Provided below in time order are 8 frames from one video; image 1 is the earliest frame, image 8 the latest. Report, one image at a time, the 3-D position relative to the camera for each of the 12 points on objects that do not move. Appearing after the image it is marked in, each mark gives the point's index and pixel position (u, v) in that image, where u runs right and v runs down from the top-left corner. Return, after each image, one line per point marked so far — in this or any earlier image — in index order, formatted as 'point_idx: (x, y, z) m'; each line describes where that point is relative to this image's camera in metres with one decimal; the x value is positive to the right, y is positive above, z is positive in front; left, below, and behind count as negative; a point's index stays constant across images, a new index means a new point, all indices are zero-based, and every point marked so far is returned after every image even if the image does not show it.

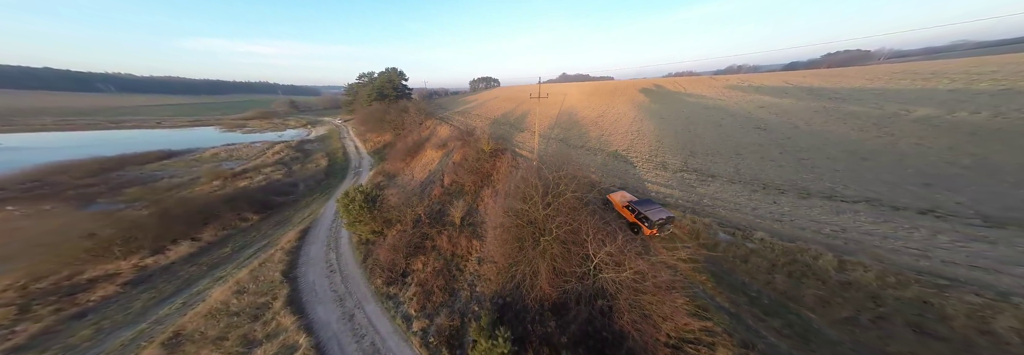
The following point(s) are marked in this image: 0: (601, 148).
0: (+7.3, +2.3, +17.5) m
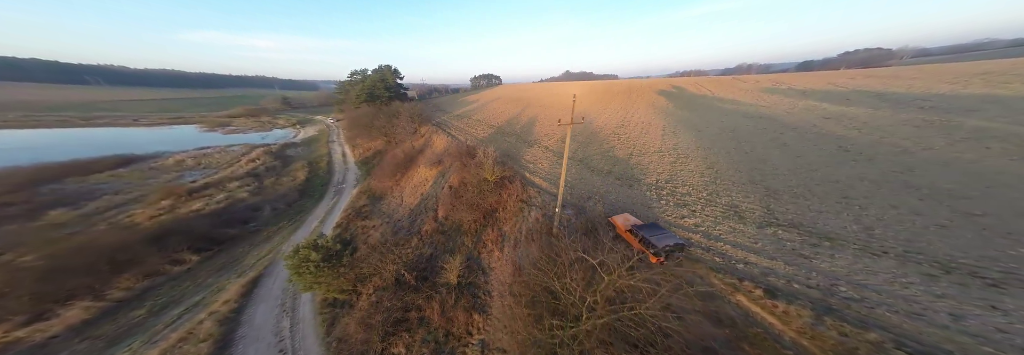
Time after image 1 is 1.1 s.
0: (+8.1, +0.2, +13.8) m
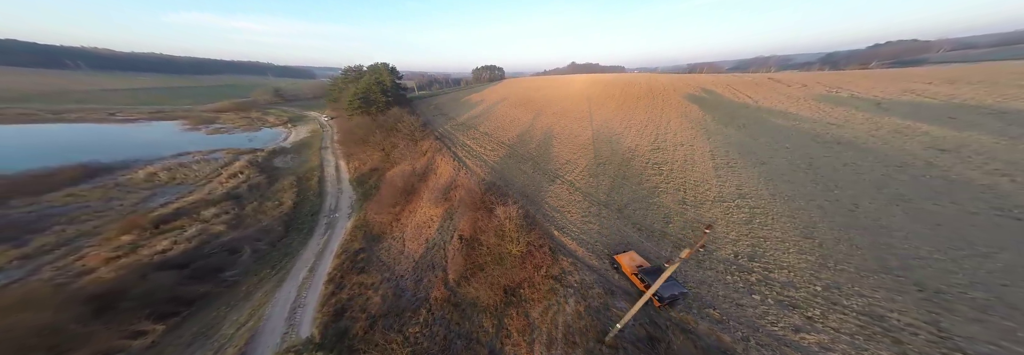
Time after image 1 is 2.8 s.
0: (+9.7, -2.9, +10.8) m
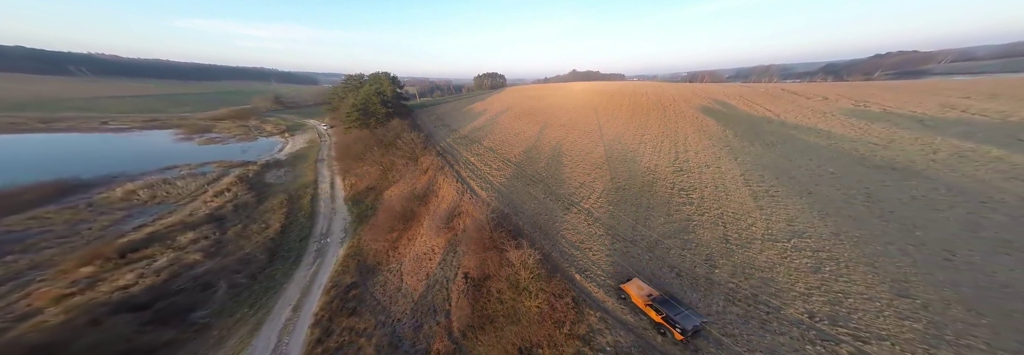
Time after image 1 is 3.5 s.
0: (+10.6, -4.6, +8.9) m
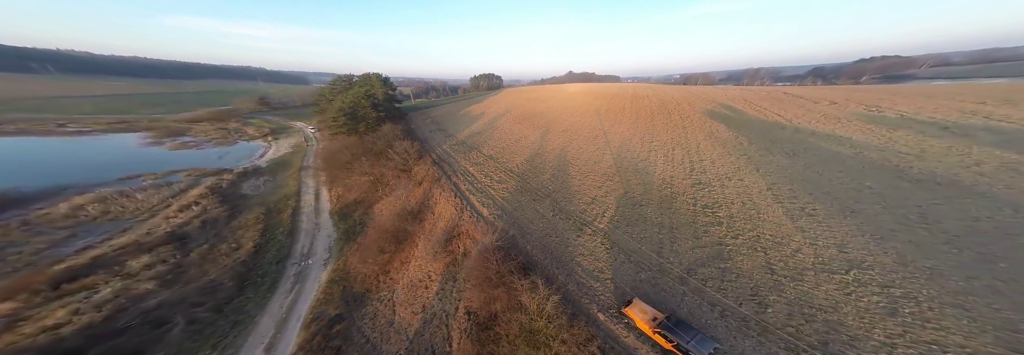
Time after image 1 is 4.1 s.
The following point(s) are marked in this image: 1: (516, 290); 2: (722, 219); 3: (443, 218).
0: (+11.3, -5.6, +7.4) m
1: (+0.2, -5.7, +10.4) m
2: (+13.5, -2.5, +13.2) m
3: (-6.3, -3.5, +18.6) m
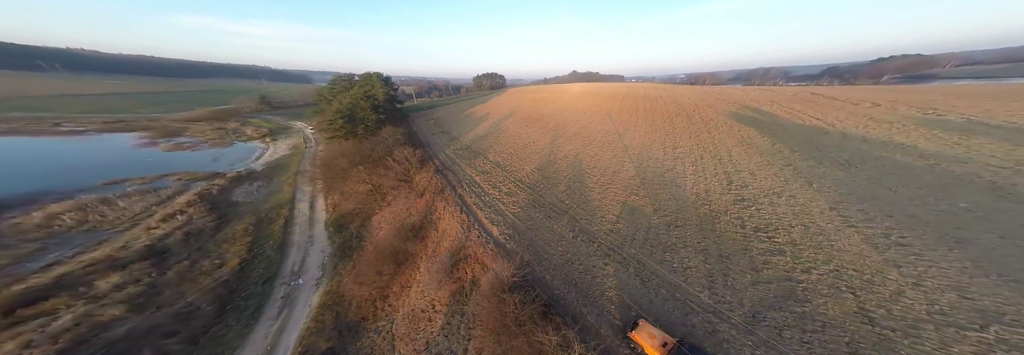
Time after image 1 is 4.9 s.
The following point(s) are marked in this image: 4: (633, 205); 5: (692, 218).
0: (+12.3, -6.6, +5.3) m
1: (+1.2, -6.7, +8.3) m
2: (+14.6, -3.5, +11.0) m
3: (-5.2, -4.4, +16.6) m
4: (+10.1, -1.8, +16.7) m
5: (+12.8, -2.6, +14.2) m
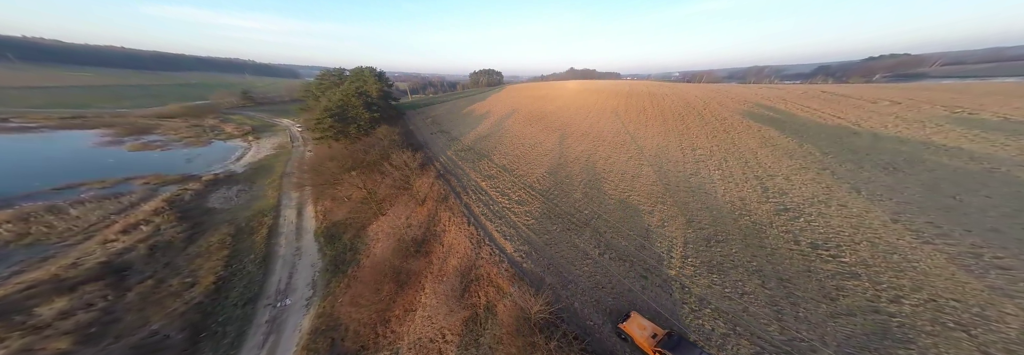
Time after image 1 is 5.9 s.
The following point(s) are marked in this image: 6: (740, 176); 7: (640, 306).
0: (+13.8, -7.2, +3.8) m
1: (+2.7, -7.2, +6.6) m
2: (+15.9, -4.0, +9.6) m
3: (-3.9, -4.9, +14.6) m
4: (+11.3, -2.3, +15.1) m
5: (+14.1, -3.0, +12.7) m
6: (+20.0, +0.8, +17.8) m
7: (+6.5, -6.1, +10.1) m
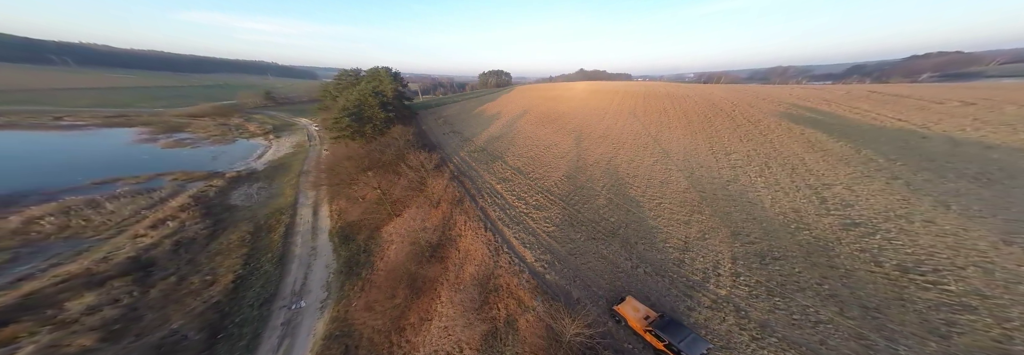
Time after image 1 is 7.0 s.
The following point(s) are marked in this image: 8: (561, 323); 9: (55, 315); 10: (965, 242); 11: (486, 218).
0: (+14.9, -7.6, +2.2) m
1: (+3.9, -7.5, +5.4) m
2: (+17.3, -4.5, +7.9) m
3: (-2.3, -5.1, +13.7) m
4: (+13.0, -2.7, +13.6) m
5: (+15.6, -3.5, +11.0) m
6: (+21.8, +0.2, +15.9) m
7: (+7.9, -6.5, +8.8) m
8: (+2.4, -5.8, +8.4) m
9: (-25.6, -8.1, +11.3) m
10: (+21.1, -2.9, +9.7) m
11: (-2.0, -2.9, +18.0) m
